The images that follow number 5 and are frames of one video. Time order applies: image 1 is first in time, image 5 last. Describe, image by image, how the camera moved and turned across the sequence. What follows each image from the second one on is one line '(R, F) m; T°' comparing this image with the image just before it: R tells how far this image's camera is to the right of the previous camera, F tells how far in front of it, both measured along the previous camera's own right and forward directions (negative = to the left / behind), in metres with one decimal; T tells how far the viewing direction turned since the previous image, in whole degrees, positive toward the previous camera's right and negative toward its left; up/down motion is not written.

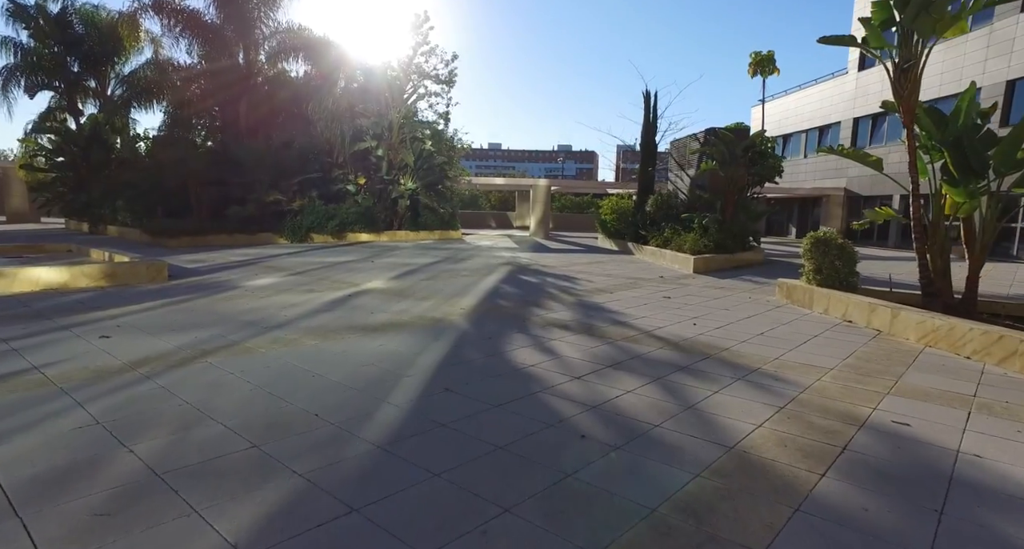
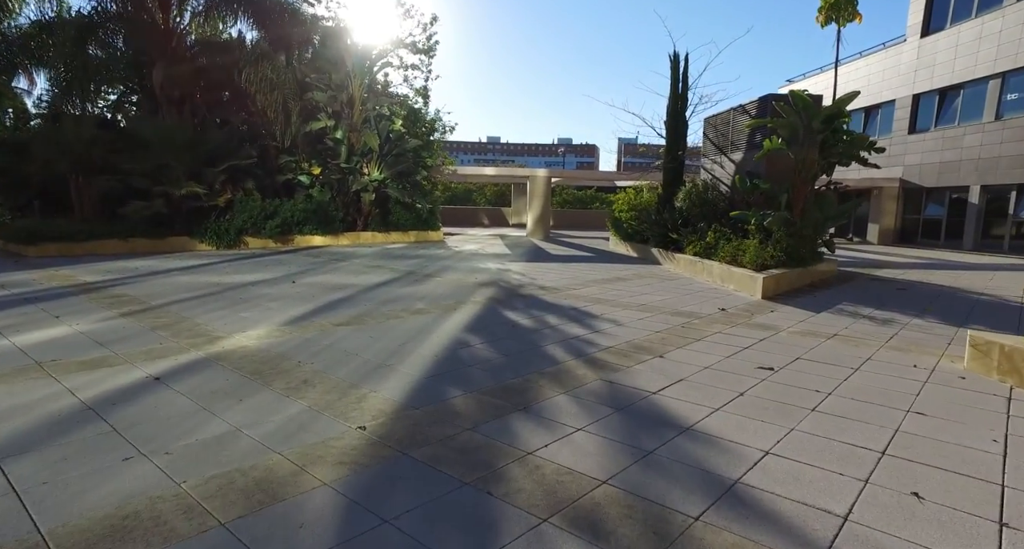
(+0.2, +4.0) m; 0°
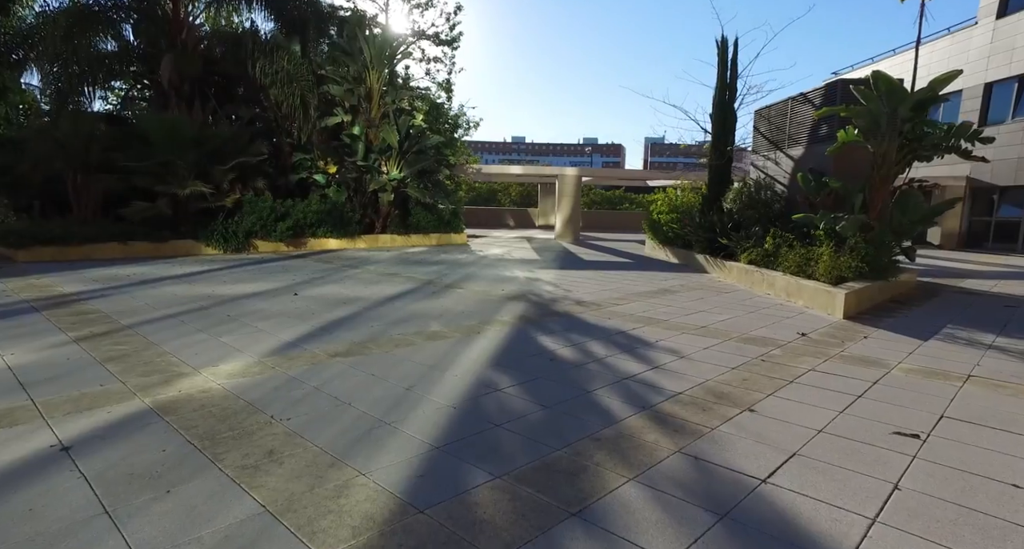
(-0.1, +1.2) m; -2°
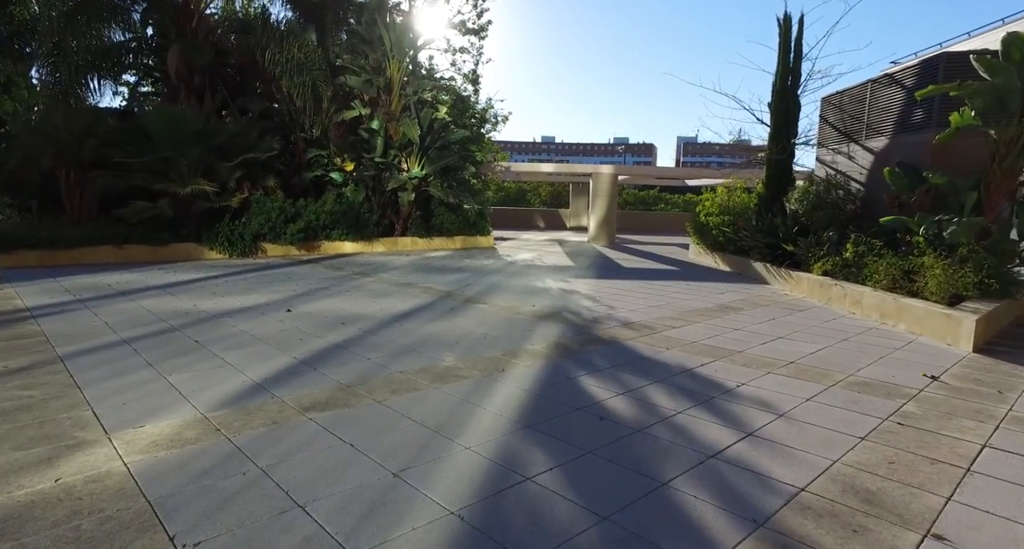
(0.0, +1.4) m; -3°
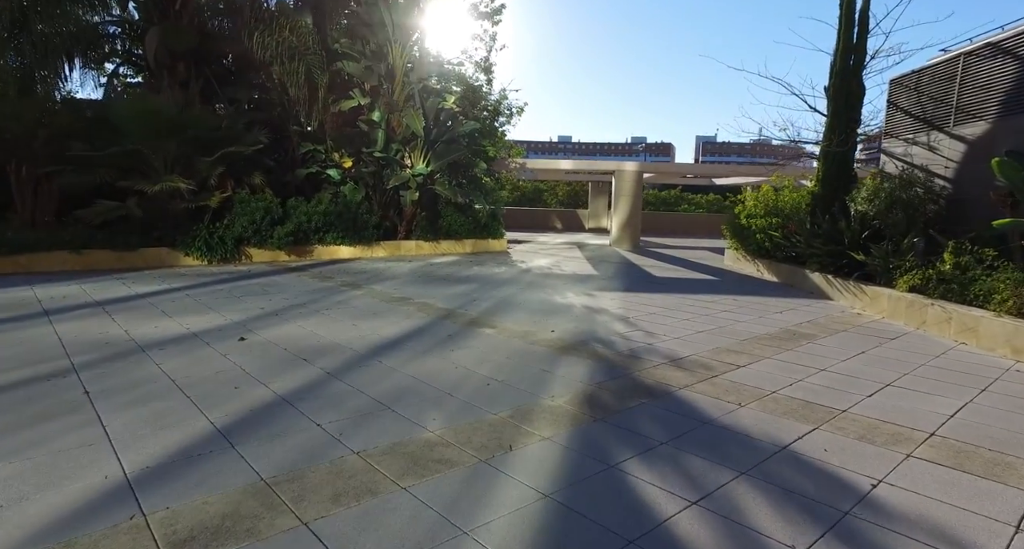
(0.0, +1.5) m; -2°
